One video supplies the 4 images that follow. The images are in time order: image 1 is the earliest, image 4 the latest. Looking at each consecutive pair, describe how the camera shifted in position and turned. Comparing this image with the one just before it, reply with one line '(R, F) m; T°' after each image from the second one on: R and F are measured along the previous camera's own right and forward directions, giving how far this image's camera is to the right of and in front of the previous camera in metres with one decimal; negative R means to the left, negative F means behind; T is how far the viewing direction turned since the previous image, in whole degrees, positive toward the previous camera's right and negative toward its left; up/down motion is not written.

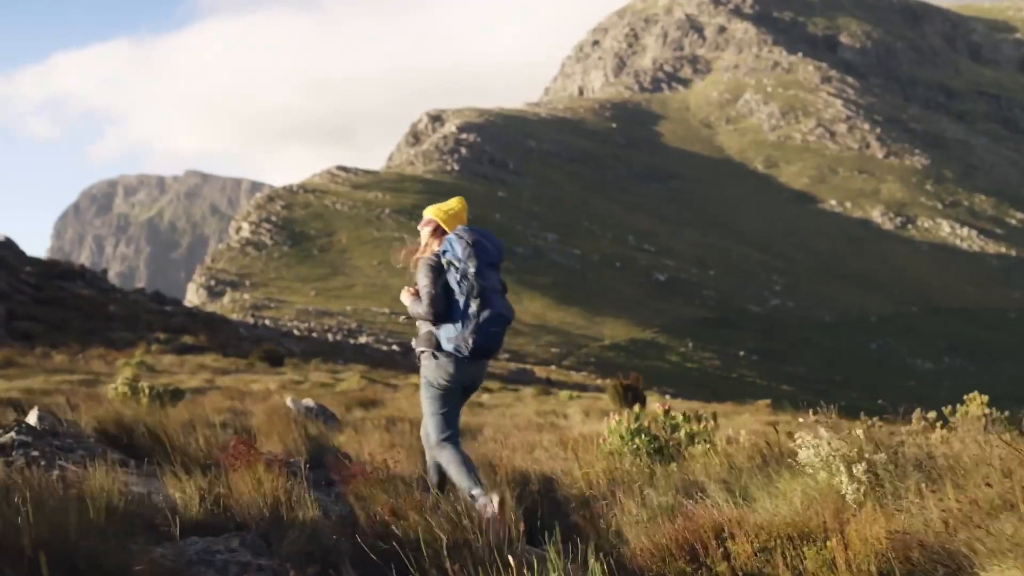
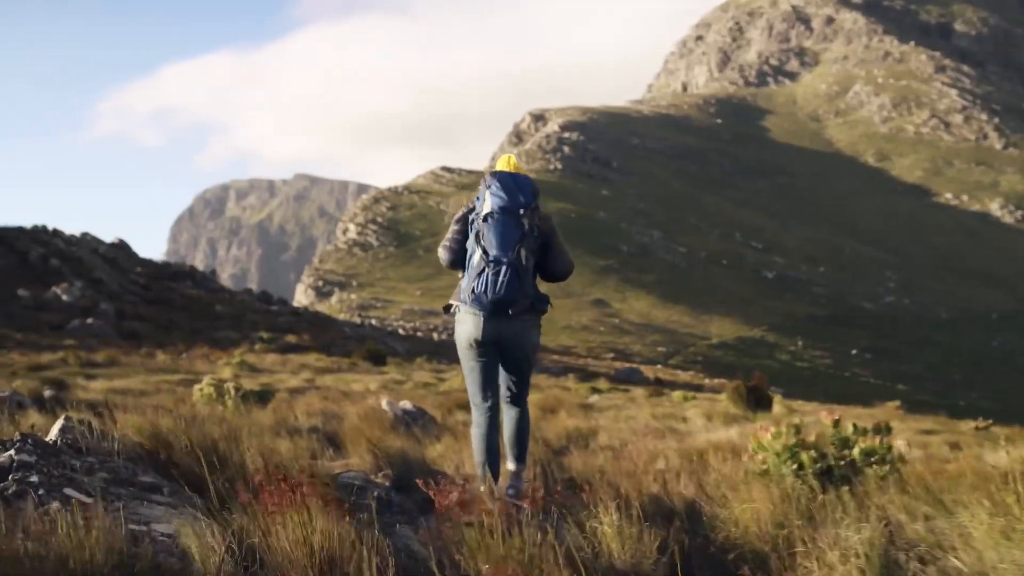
(-0.2, +1.4) m; -7°
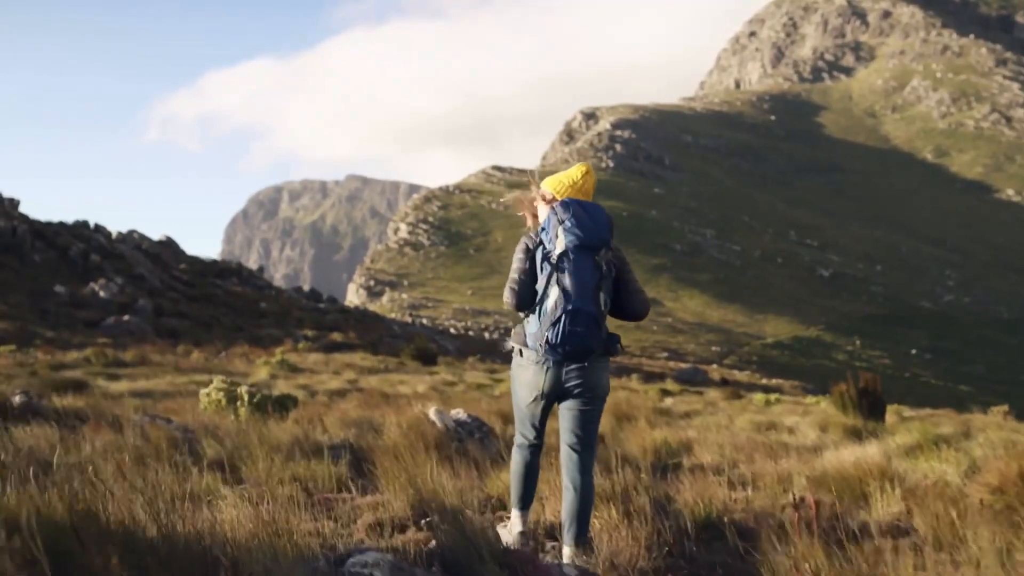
(-0.3, +2.4) m; -3°
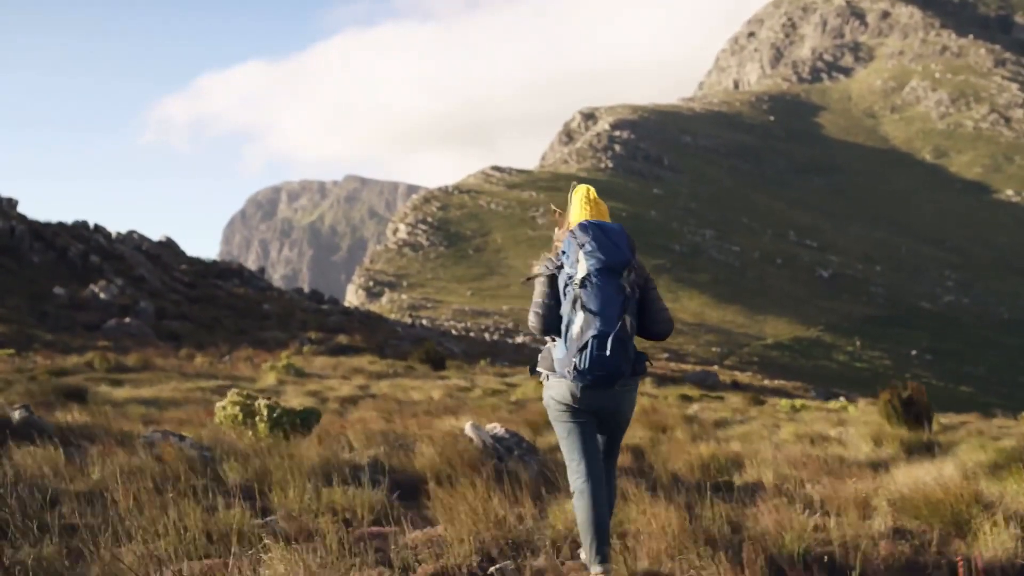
(-0.4, +0.8) m; 0°
